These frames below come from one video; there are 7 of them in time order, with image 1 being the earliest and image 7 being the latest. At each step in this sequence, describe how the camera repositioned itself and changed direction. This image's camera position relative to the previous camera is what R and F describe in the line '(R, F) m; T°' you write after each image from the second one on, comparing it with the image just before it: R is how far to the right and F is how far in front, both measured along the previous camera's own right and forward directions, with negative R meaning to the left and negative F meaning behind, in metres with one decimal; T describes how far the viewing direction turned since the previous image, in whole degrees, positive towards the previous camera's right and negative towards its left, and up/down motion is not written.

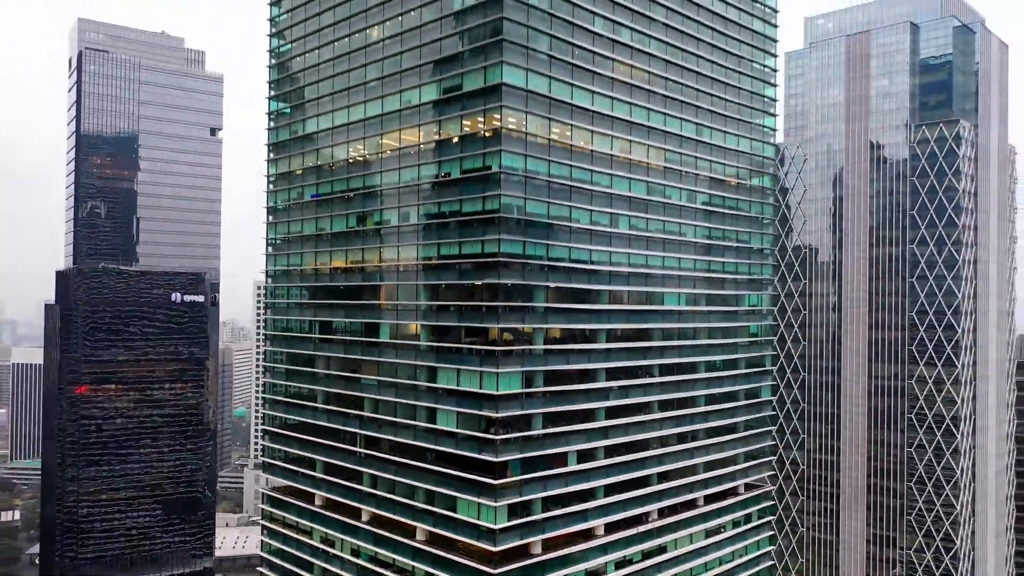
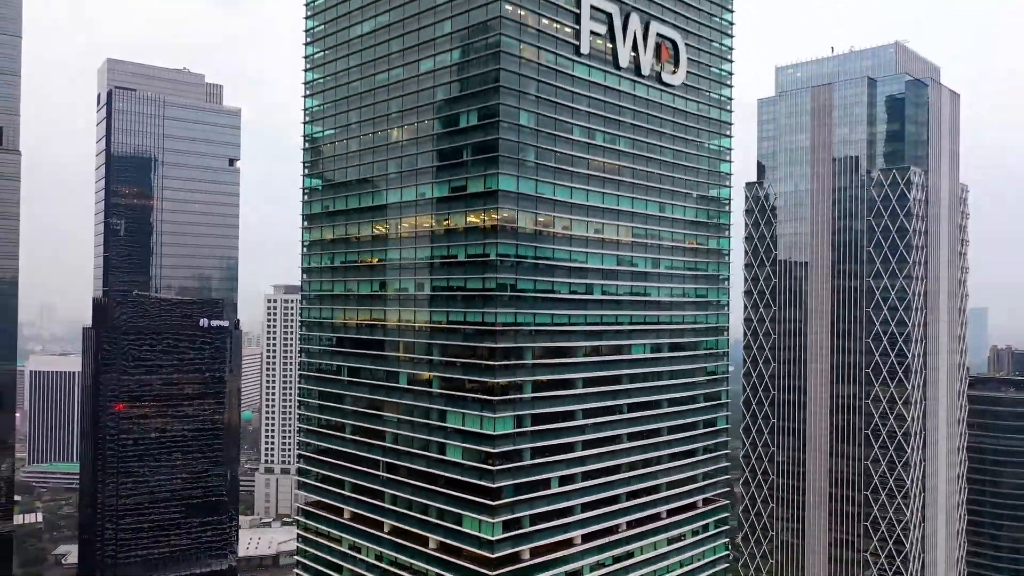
(+0.4, -13.0) m; 0°
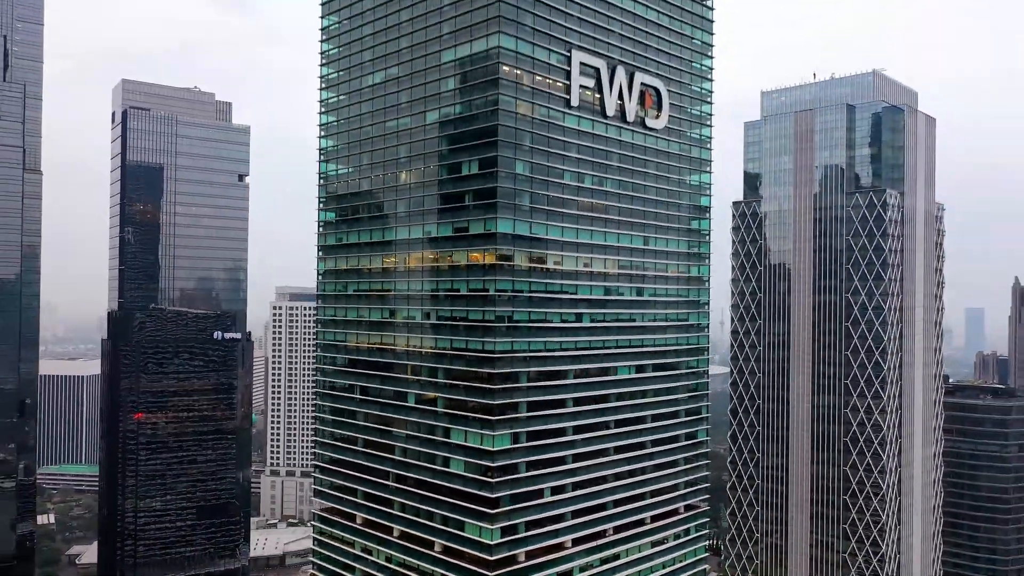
(+0.2, -7.5) m; 0°
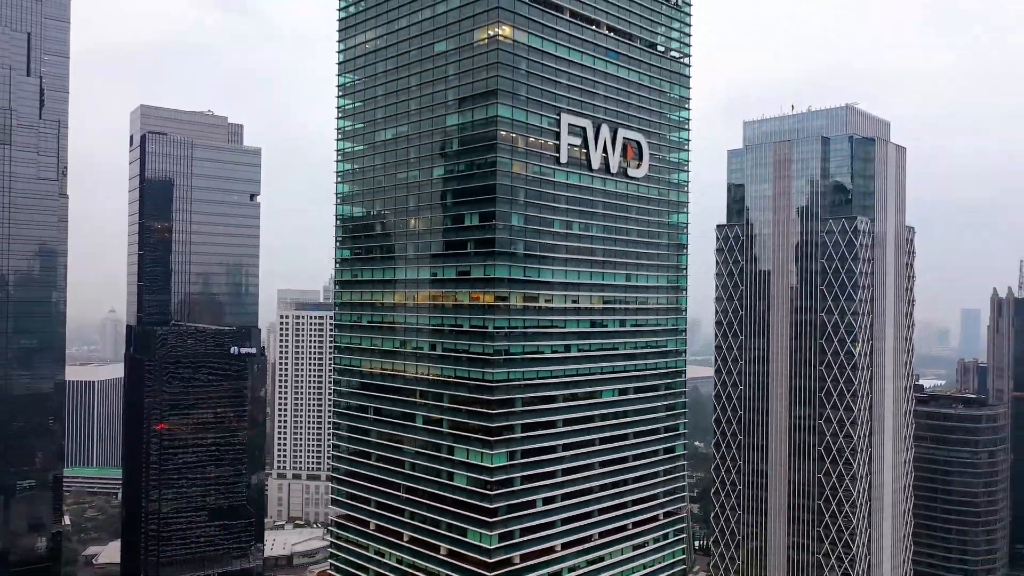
(+0.3, -10.3) m; 0°
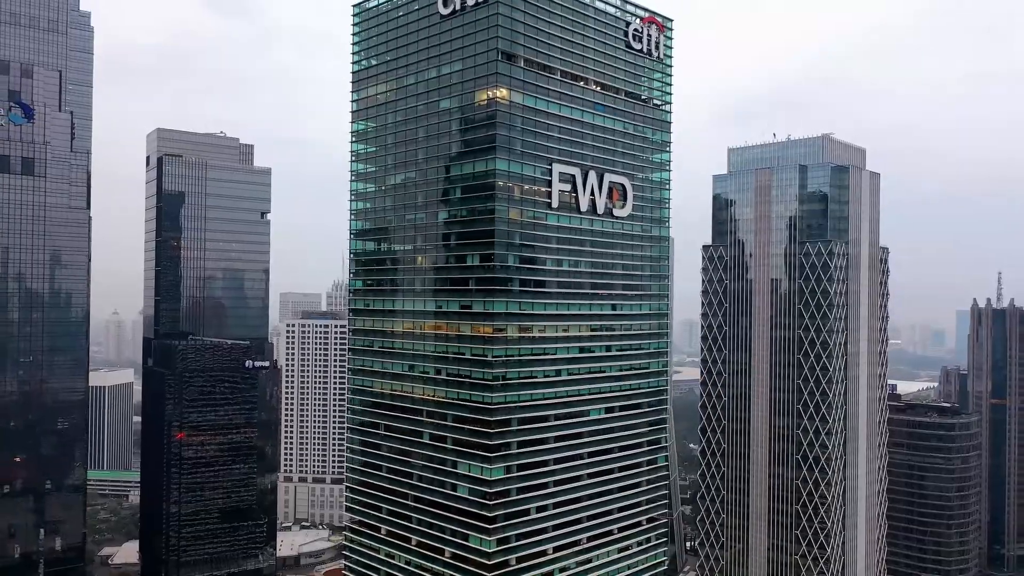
(+0.3, -10.3) m; 0°
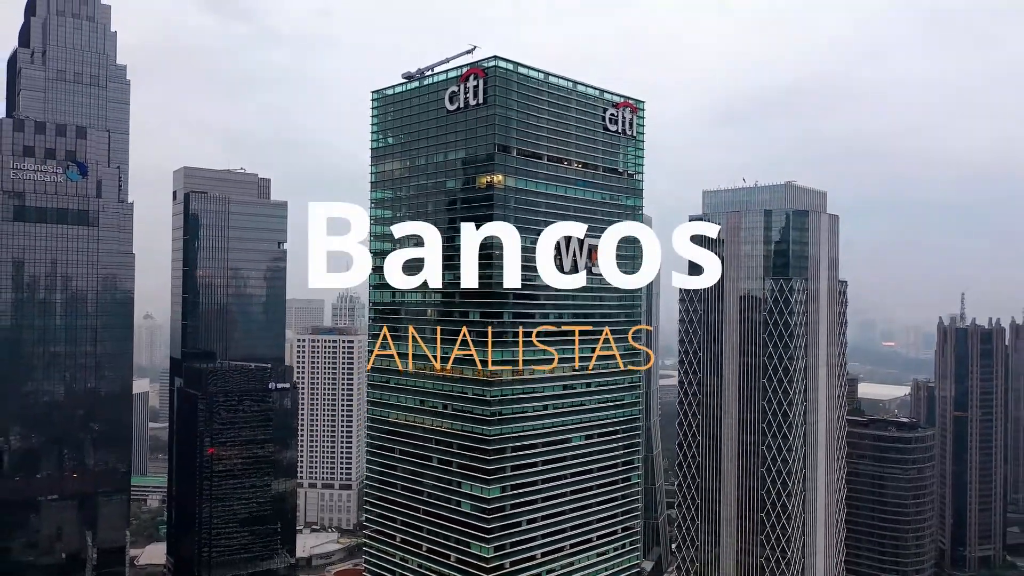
(+0.6, -19.2) m; 0°
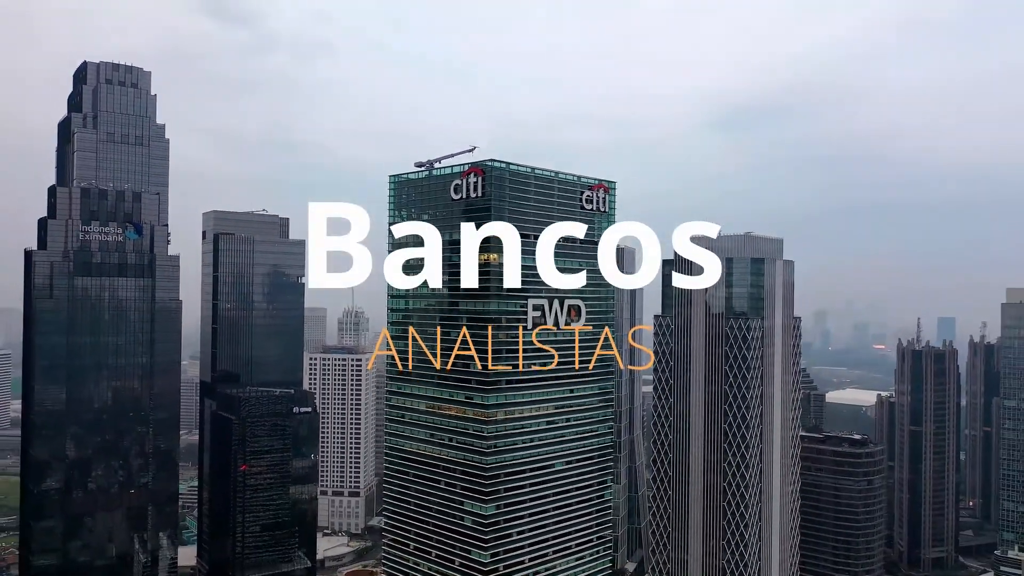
(+1.0, -26.5) m; 0°
